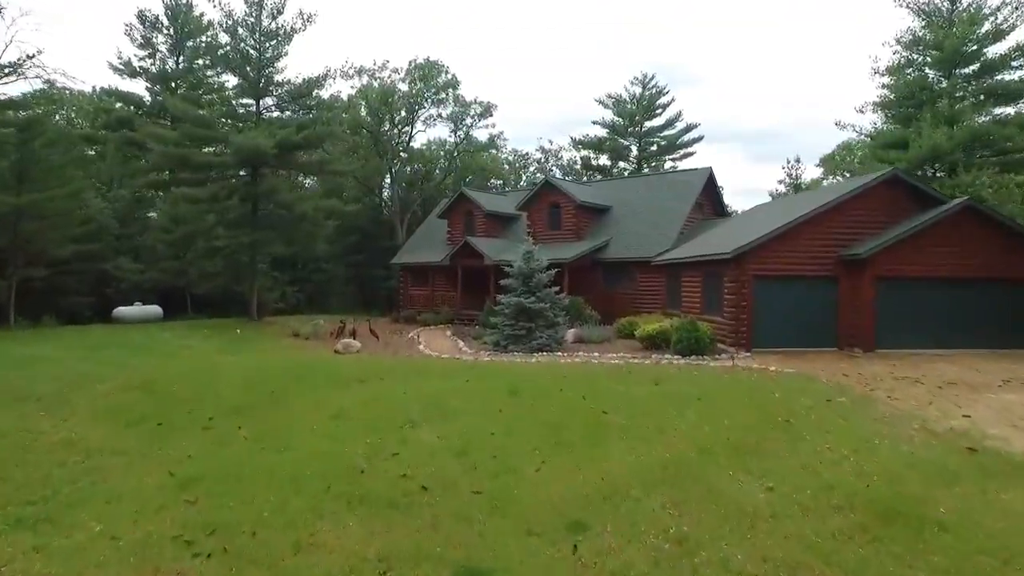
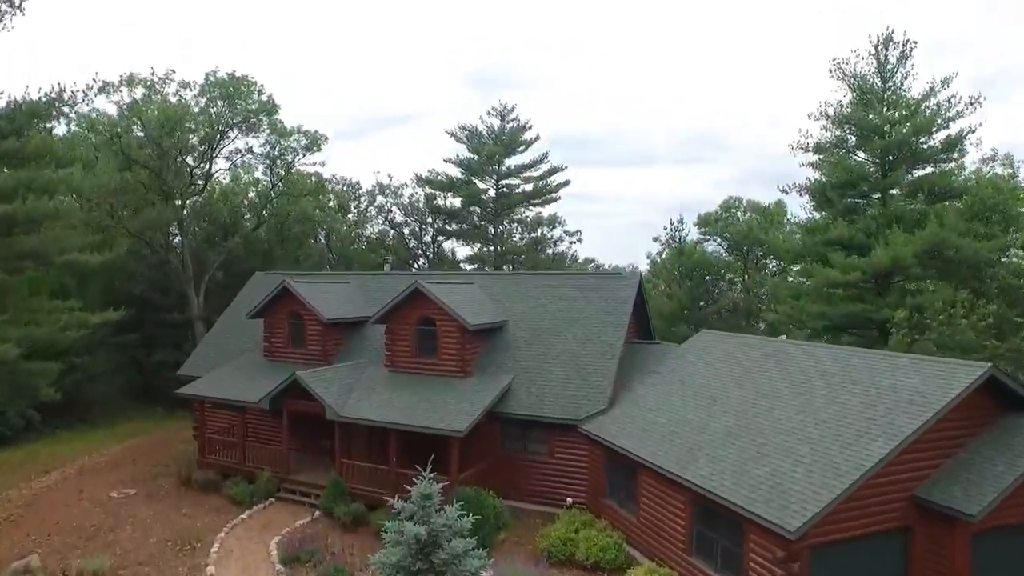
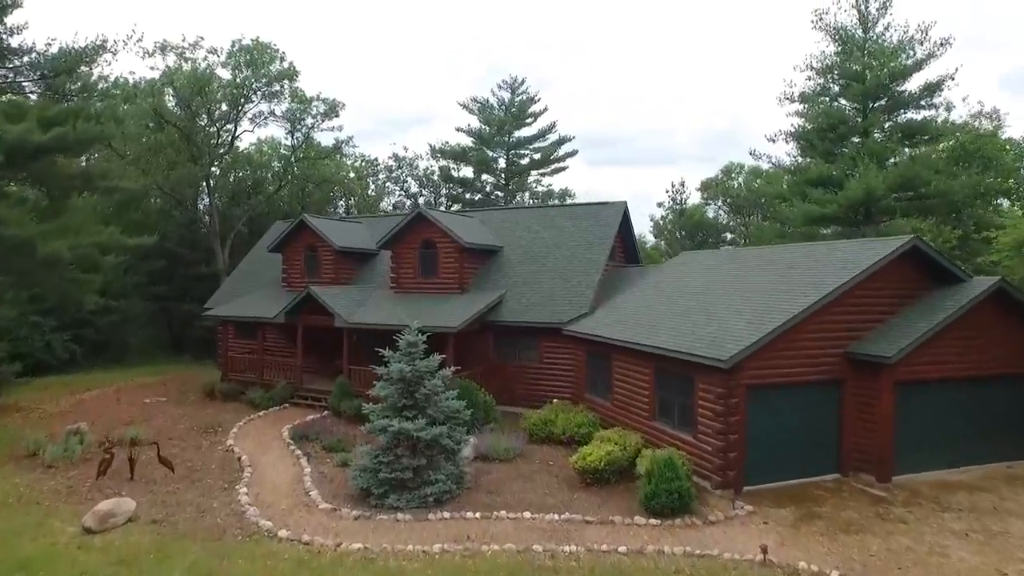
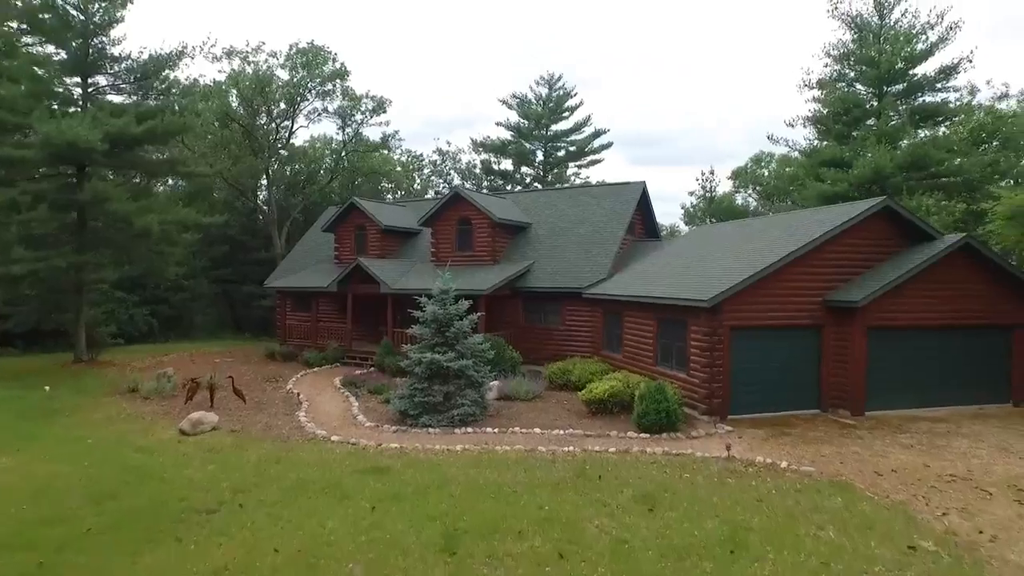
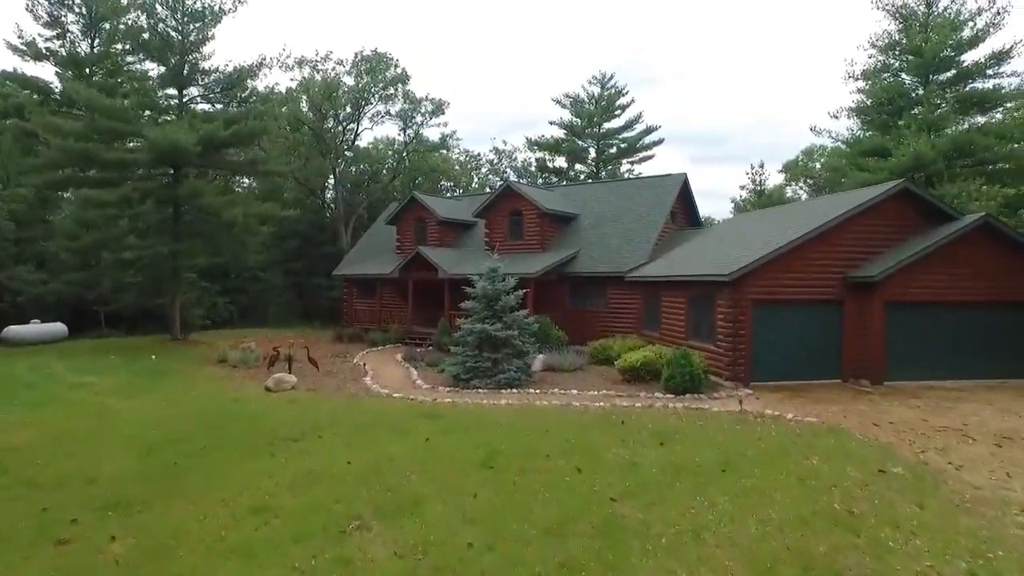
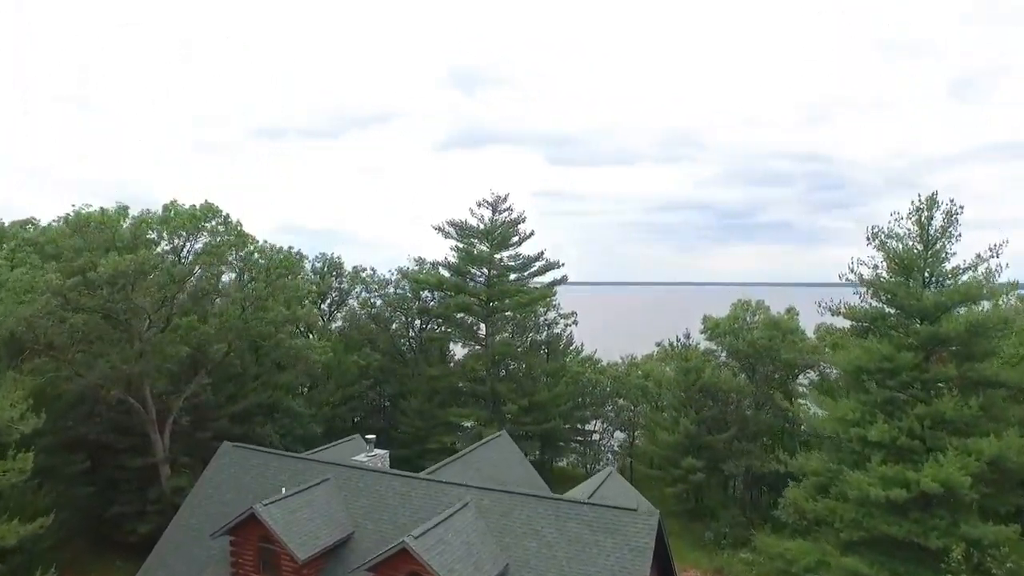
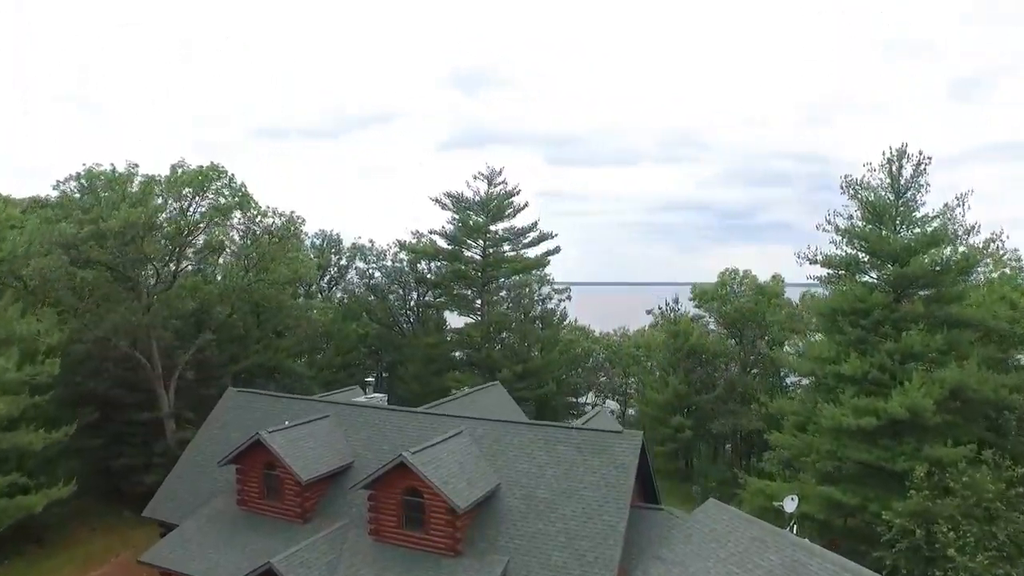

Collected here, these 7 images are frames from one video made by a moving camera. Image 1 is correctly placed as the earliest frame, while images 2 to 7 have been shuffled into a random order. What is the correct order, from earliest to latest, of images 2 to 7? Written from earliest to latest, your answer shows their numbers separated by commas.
5, 4, 3, 2, 7, 6
